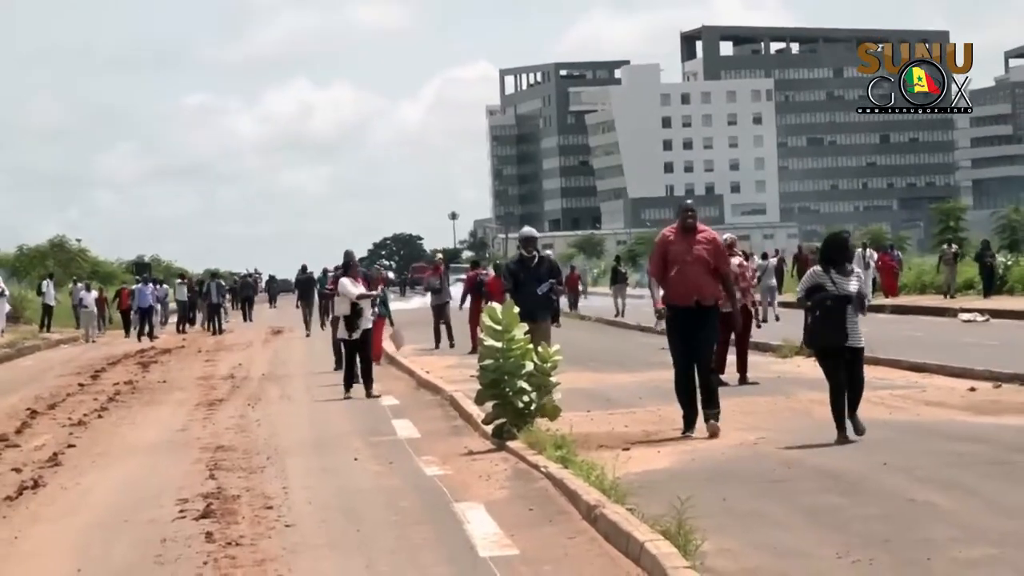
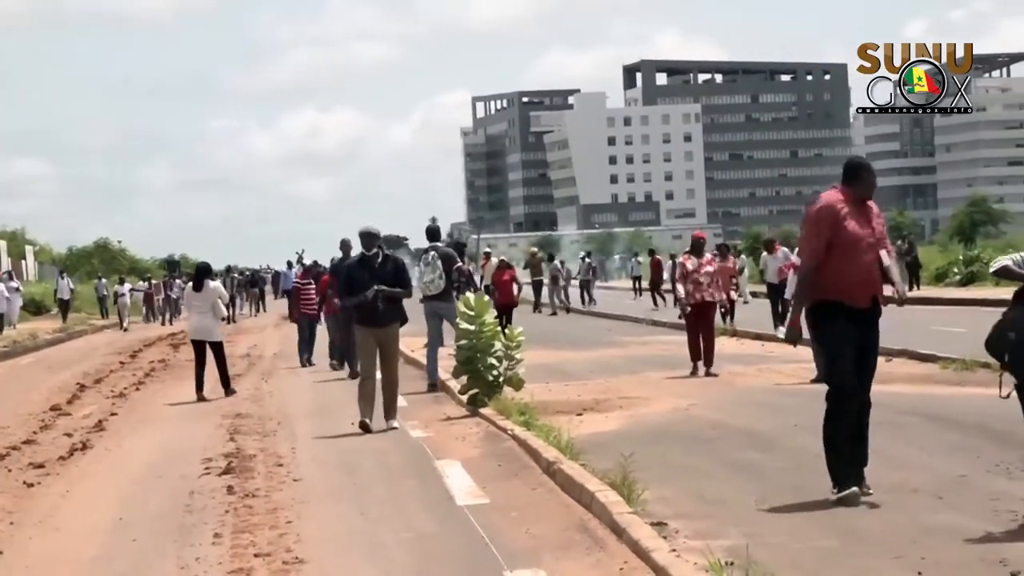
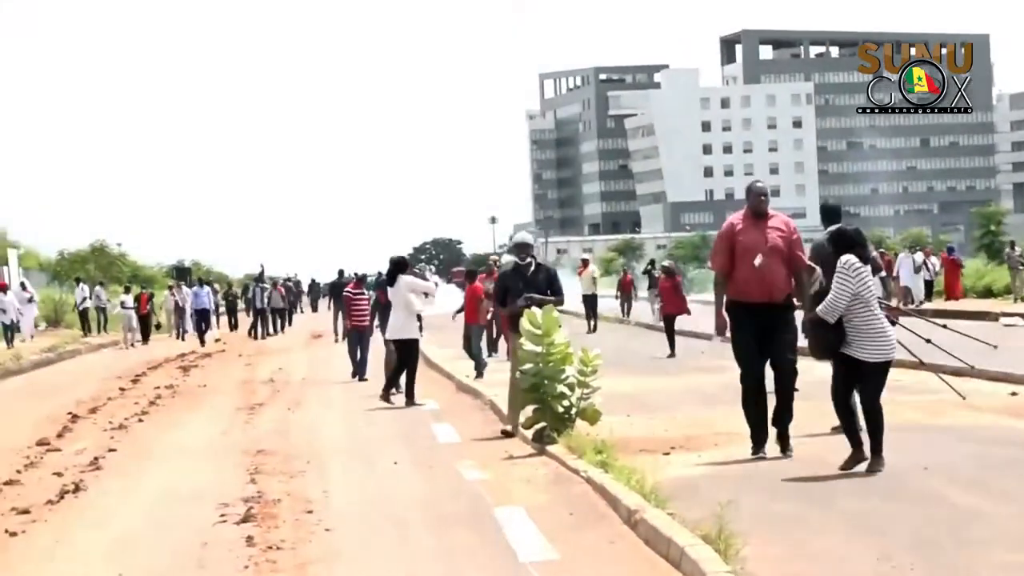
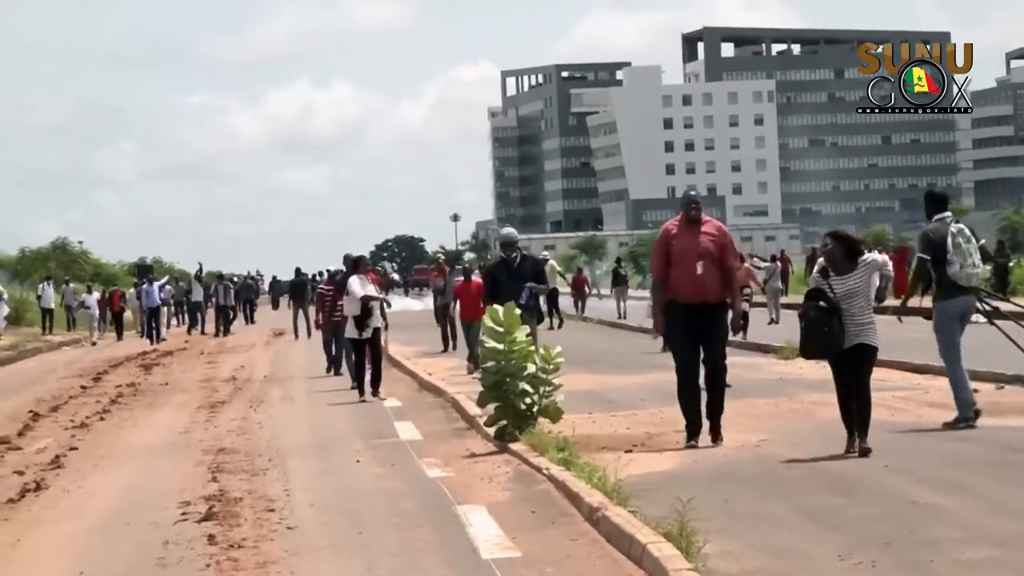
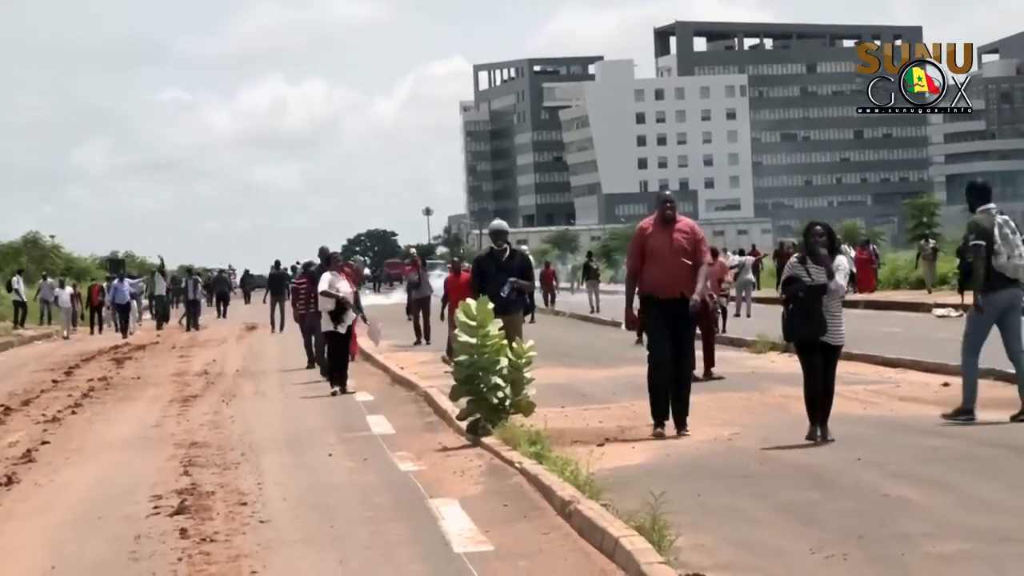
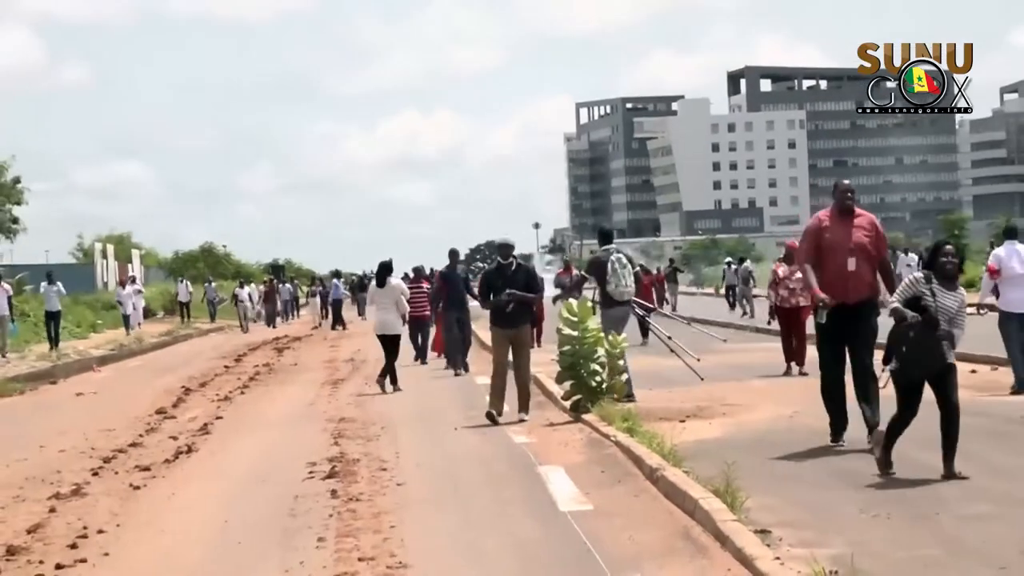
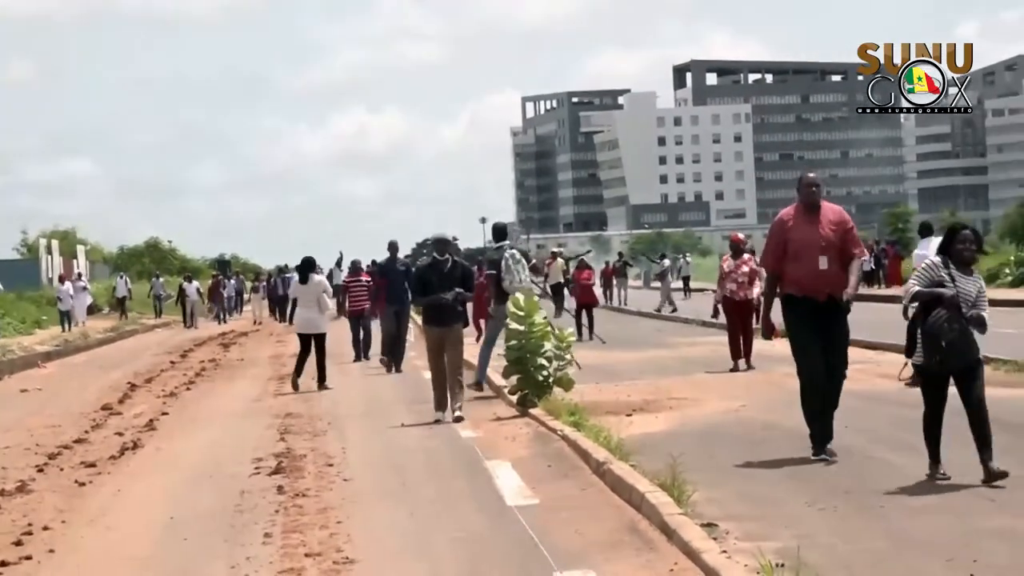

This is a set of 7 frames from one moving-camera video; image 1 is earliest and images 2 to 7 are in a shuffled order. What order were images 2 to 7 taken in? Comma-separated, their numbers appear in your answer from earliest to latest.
5, 4, 3, 6, 7, 2
